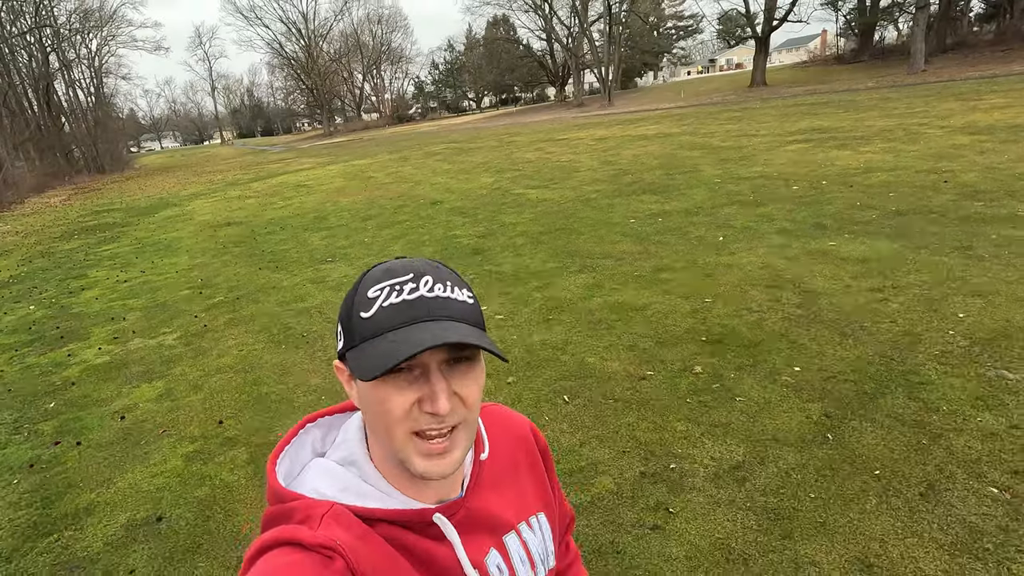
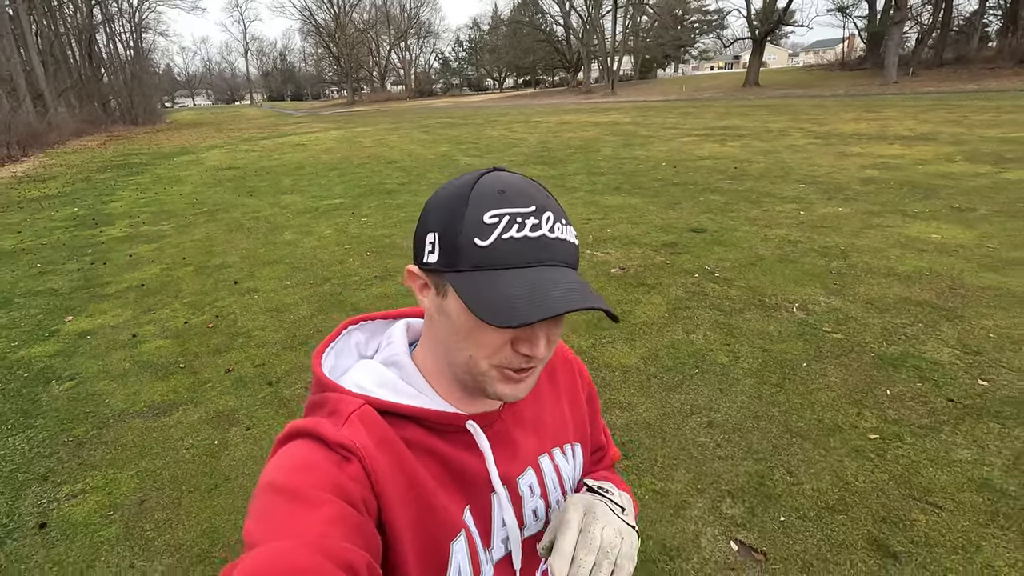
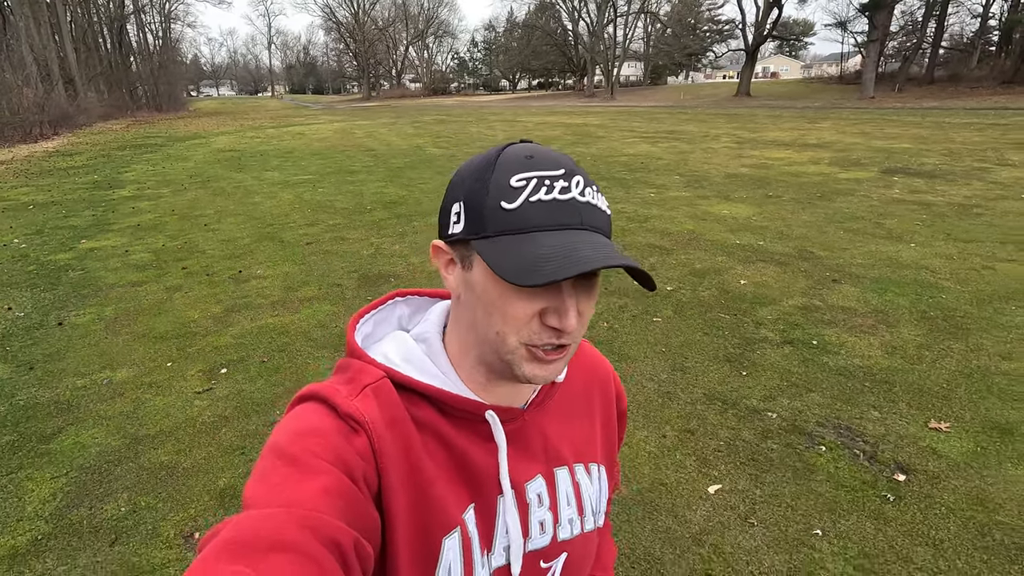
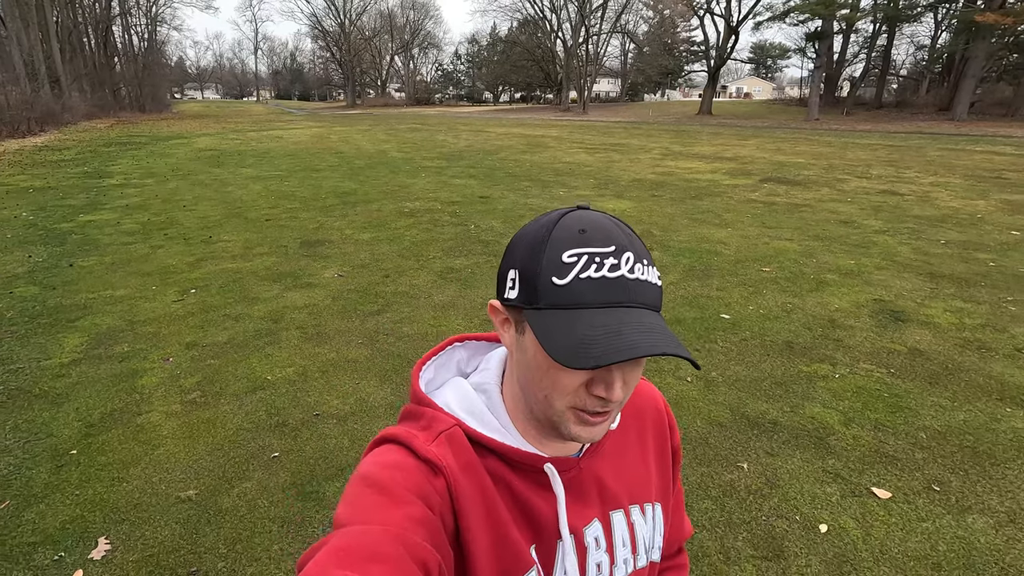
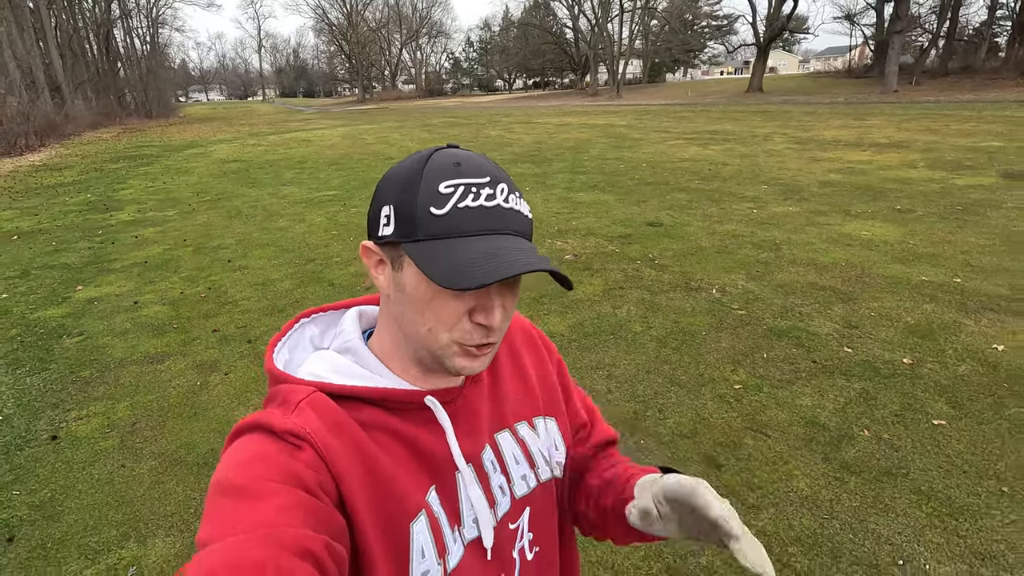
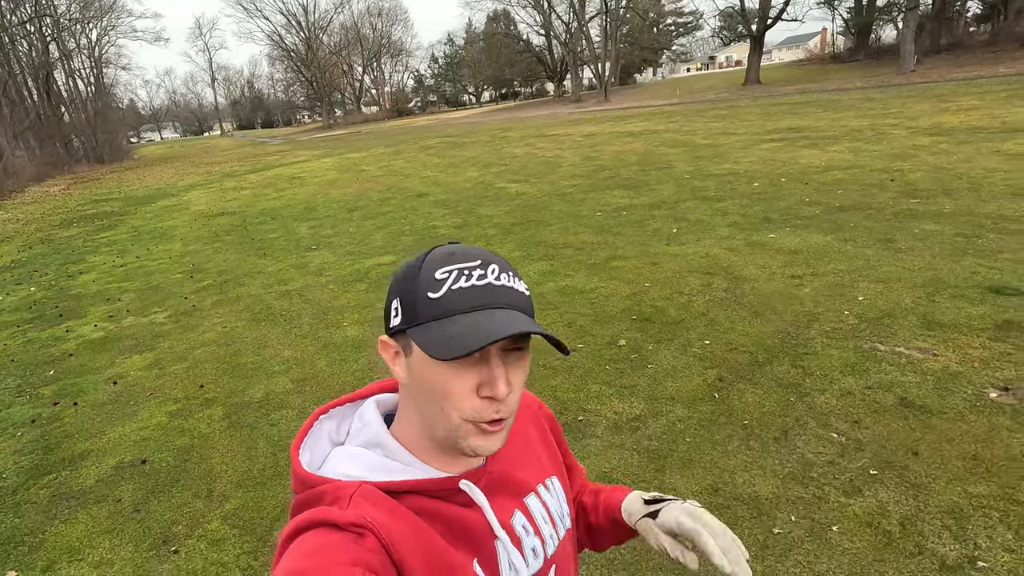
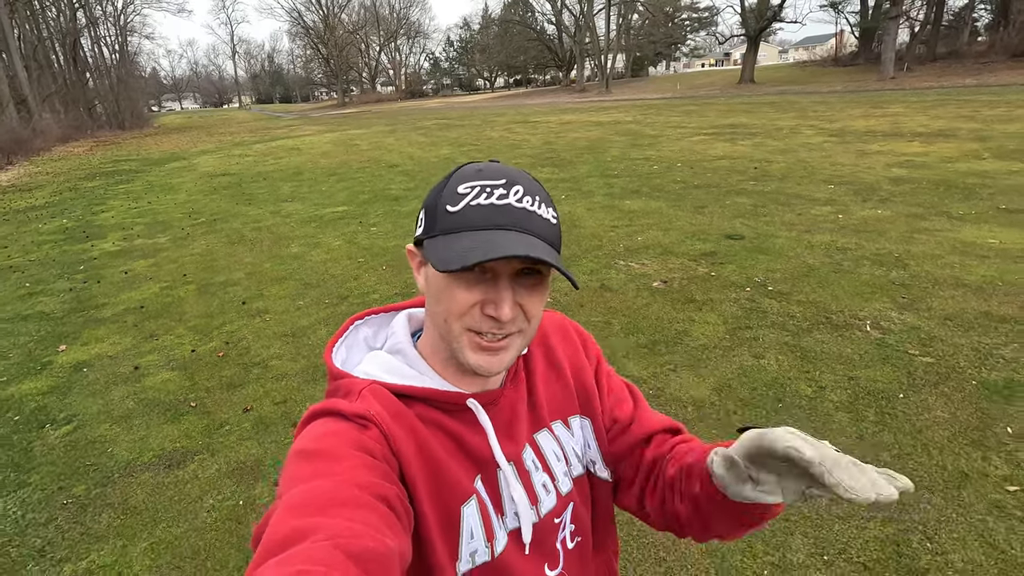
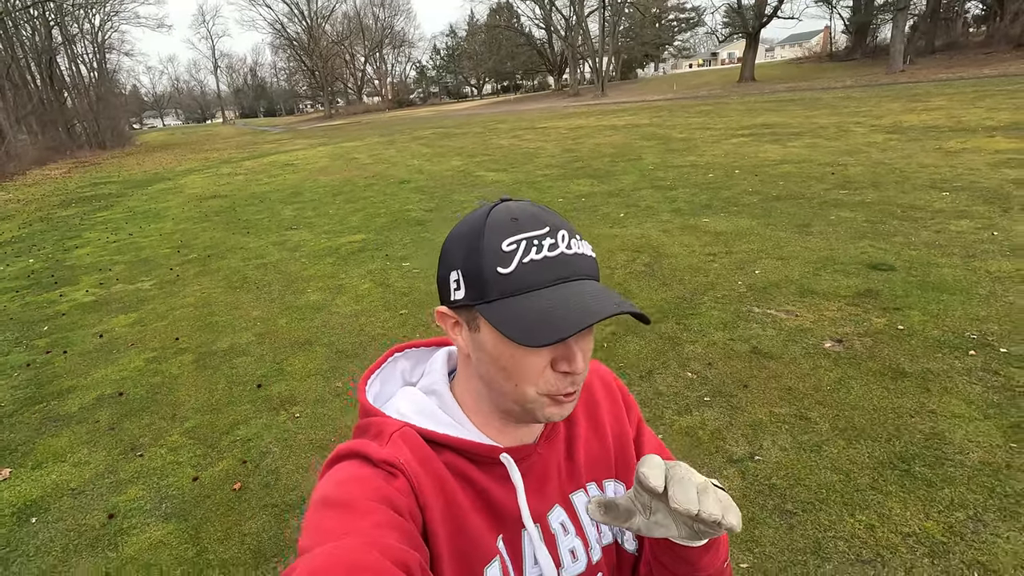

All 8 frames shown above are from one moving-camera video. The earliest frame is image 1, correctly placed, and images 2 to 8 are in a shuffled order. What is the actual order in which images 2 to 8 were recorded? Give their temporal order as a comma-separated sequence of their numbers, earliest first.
6, 8, 7, 2, 5, 3, 4
